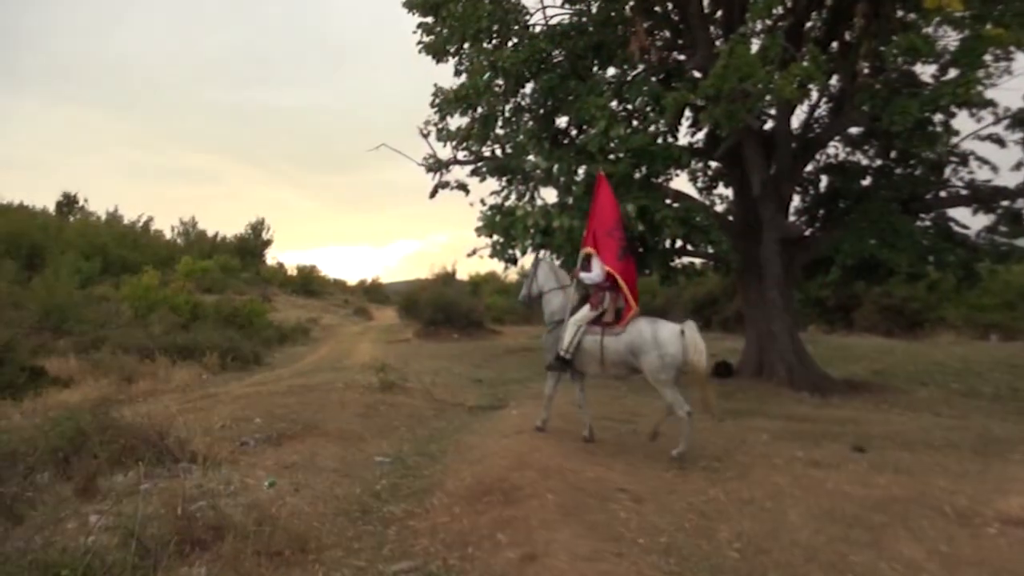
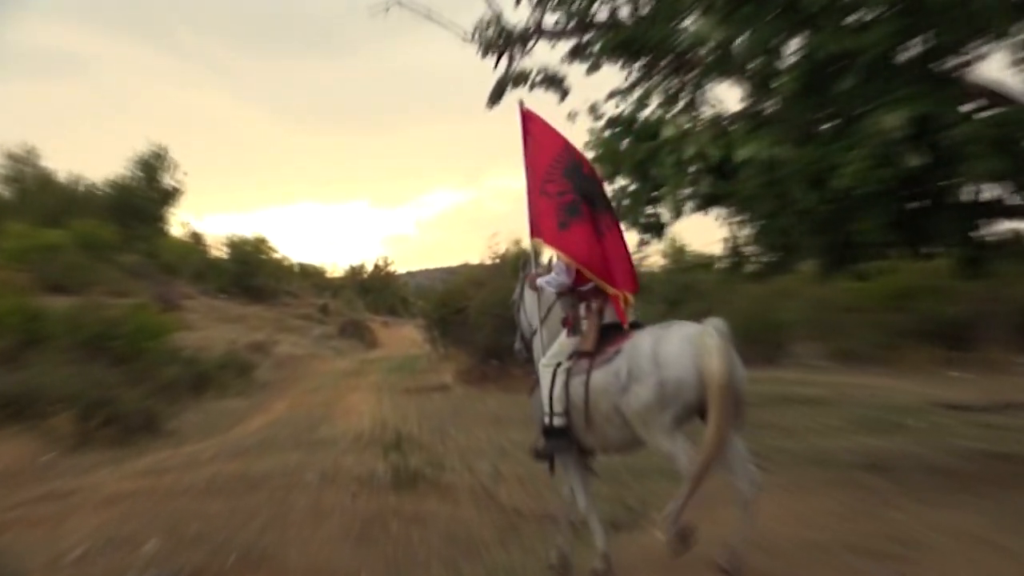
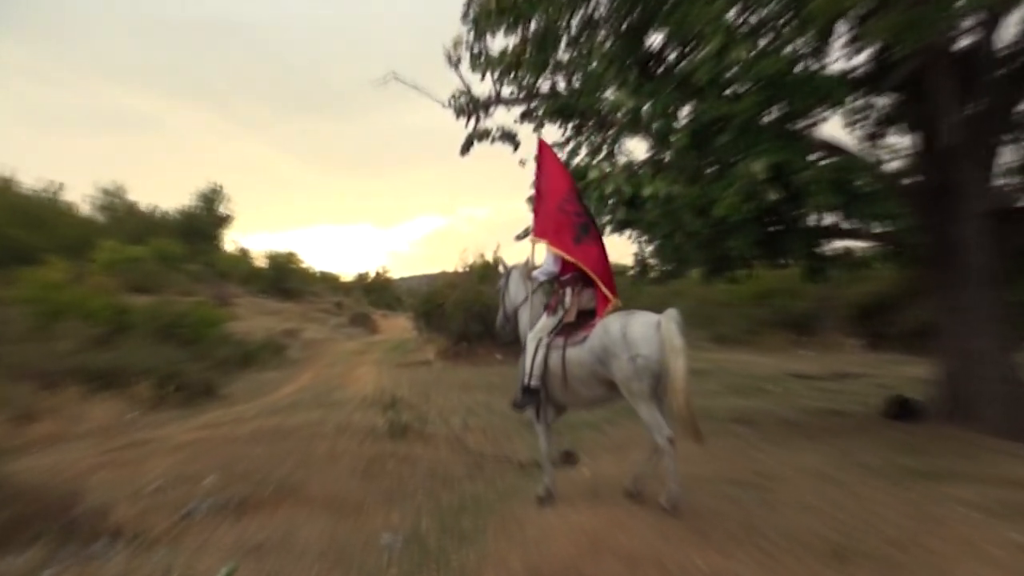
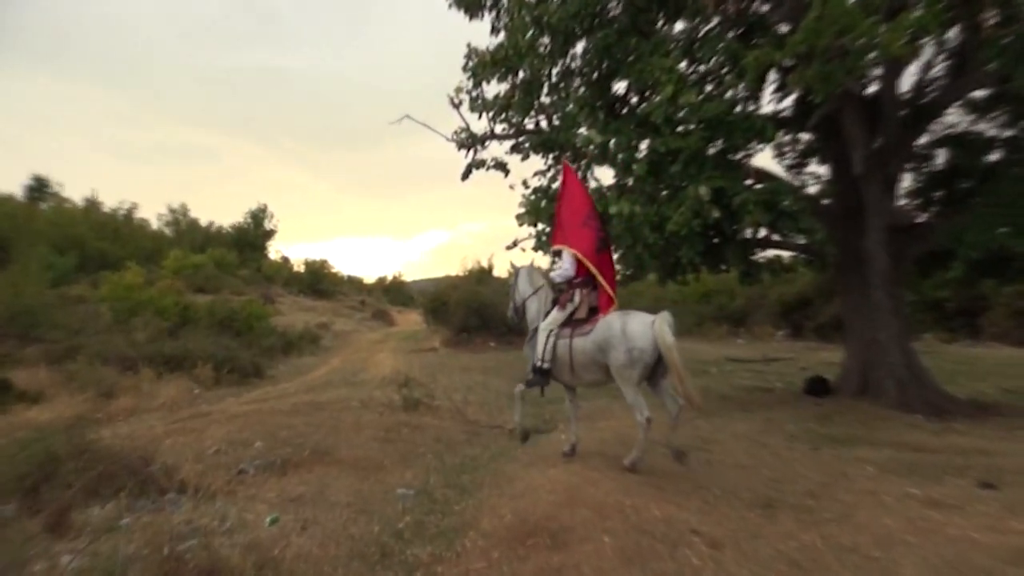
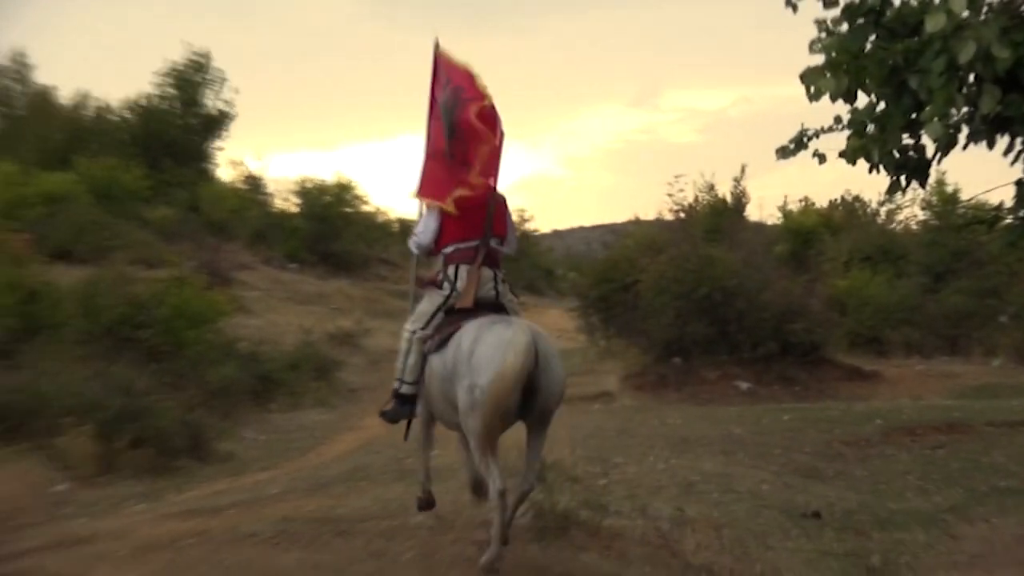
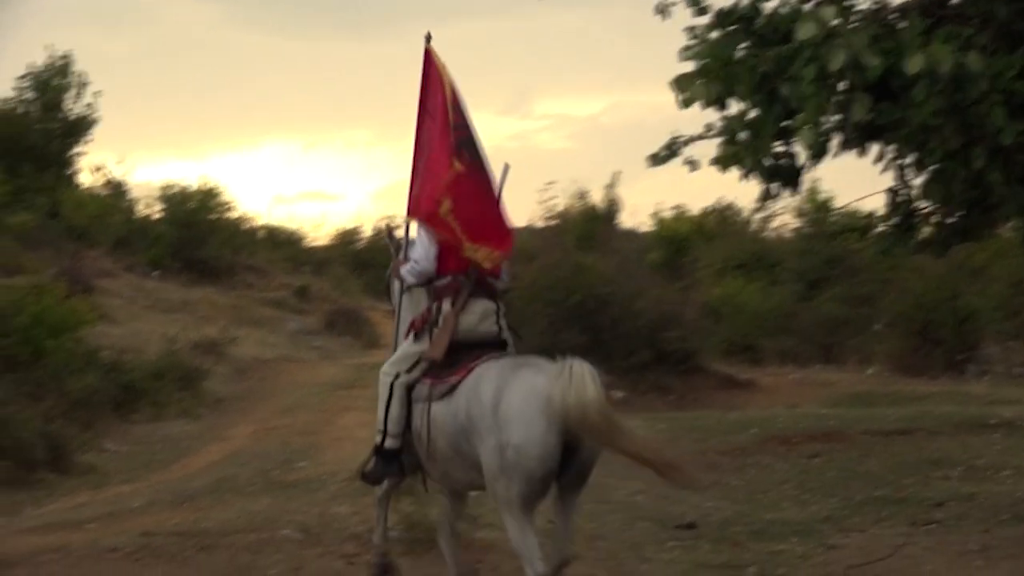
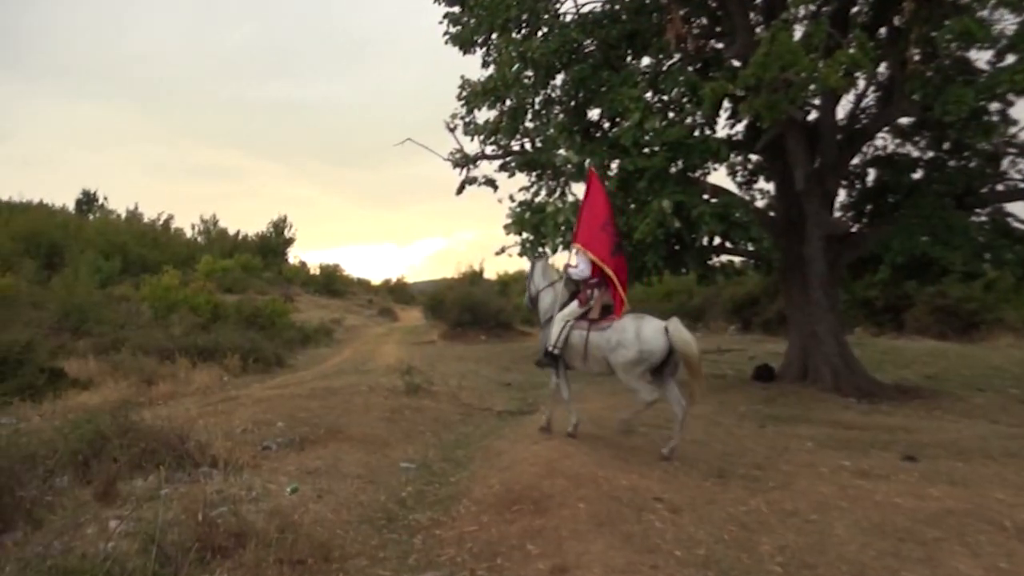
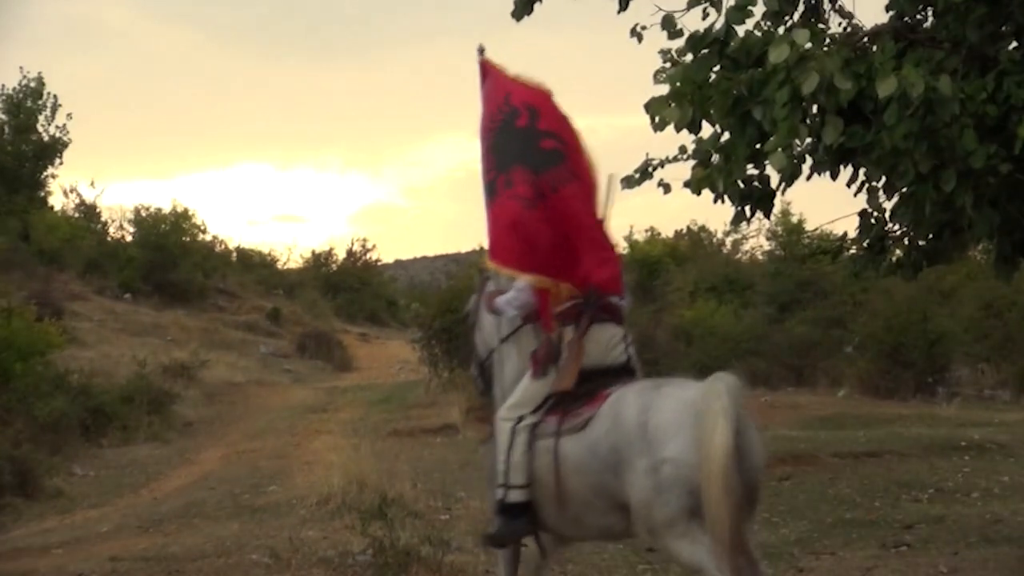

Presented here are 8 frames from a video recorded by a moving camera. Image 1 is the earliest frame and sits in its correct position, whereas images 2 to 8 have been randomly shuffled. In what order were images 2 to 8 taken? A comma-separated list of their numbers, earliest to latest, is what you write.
7, 4, 3, 2, 8, 6, 5
